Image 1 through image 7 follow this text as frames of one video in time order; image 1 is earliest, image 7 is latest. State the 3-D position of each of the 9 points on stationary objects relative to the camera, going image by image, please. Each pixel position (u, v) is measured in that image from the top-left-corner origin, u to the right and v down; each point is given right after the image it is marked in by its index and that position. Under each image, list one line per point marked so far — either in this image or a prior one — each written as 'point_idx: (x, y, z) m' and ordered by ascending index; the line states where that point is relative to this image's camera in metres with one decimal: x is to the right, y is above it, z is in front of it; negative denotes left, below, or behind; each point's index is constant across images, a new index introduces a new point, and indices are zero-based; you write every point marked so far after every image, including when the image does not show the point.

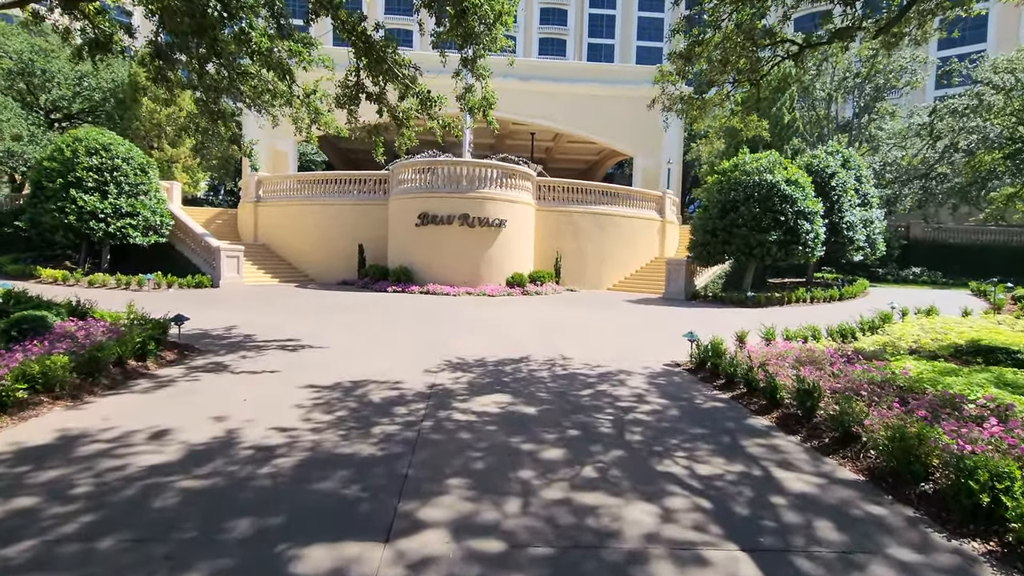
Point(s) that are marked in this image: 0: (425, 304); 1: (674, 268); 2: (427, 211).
0: (-2.2, -0.4, +13.7) m
1: (+5.3, +0.6, +17.3) m
2: (-2.8, +2.6, +17.4) m
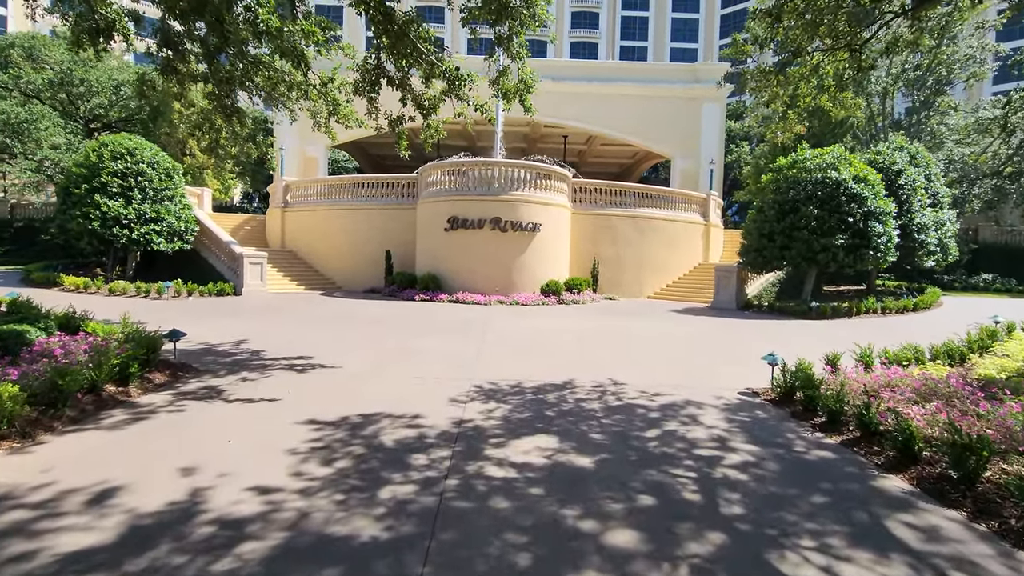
0: (-1.4, -0.6, +12.7) m
1: (+6.4, +0.3, +15.8) m
2: (-1.7, +2.3, +16.5) m
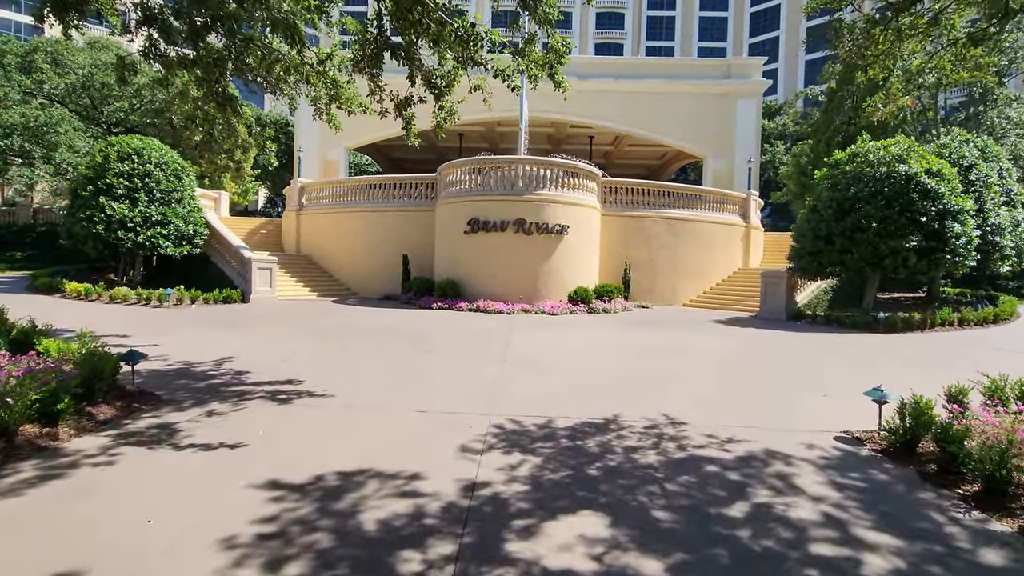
0: (-0.8, -0.8, +11.5) m
1: (+7.1, +0.1, +14.3) m
2: (-1.0, +2.1, +15.3) m
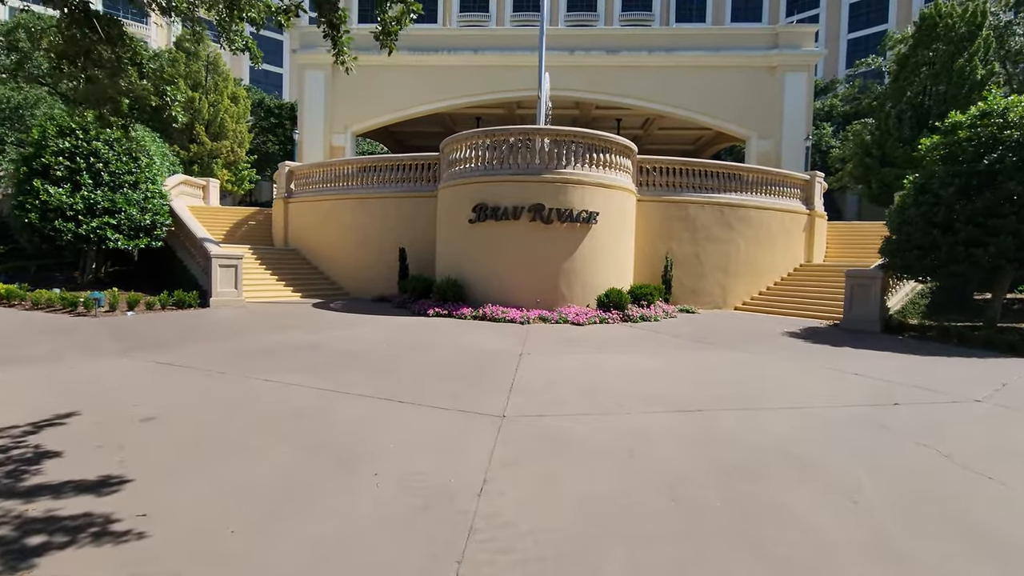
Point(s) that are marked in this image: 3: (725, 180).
0: (-0.6, -0.9, +8.7) m
1: (+7.4, +0.1, +11.2) m
2: (-0.6, +2.1, +12.5) m
3: (+6.2, +3.1, +15.2) m
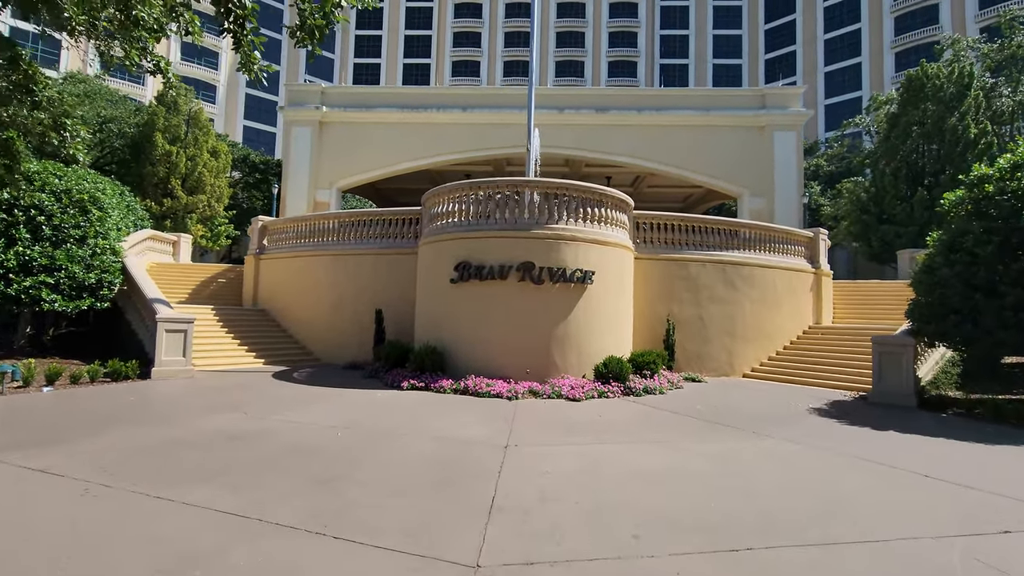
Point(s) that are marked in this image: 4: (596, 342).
0: (-0.8, -1.9, +7.2) m
1: (+7.2, -1.2, +9.9) m
2: (-0.9, +0.6, +11.3) m
3: (+5.8, +1.4, +14.2) m
4: (+1.8, -1.2, +11.3) m
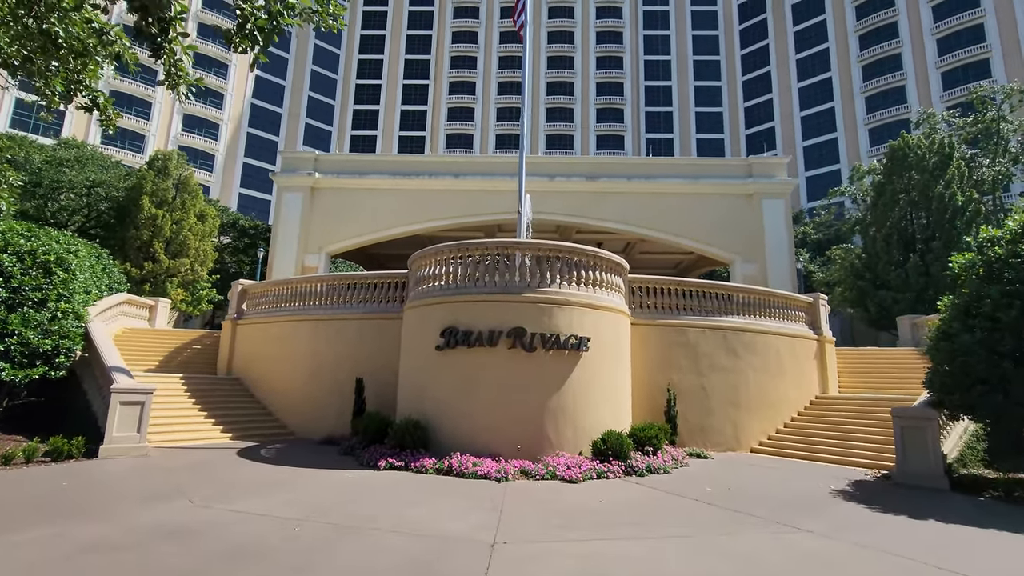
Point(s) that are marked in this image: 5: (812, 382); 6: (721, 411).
0: (-1.0, -2.7, +6.2) m
1: (+7.0, -2.4, +9.1) m
2: (-1.1, -0.7, +10.6) m
3: (+5.6, -0.4, +13.7) m
4: (+1.6, -2.5, +10.4) m
5: (+8.4, -2.6, +14.7) m
6: (+5.1, -3.0, +12.9) m
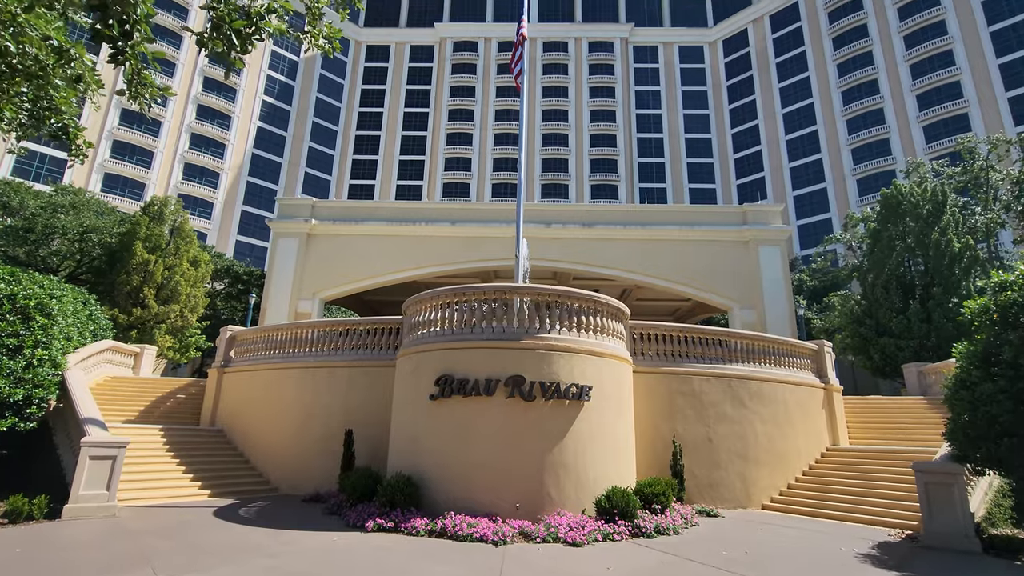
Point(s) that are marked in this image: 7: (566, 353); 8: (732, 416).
0: (-1.0, -3.2, +5.6) m
1: (+6.9, -3.2, +8.6) m
2: (-1.1, -1.6, +10.1) m
3: (+5.5, -1.5, +13.3) m
4: (+1.6, -3.4, +9.8) m
5: (+8.4, -3.9, +14.1) m
6: (+5.1, -4.1, +12.2) m
7: (+1.0, -1.3, +10.1) m
8: (+5.3, -3.1, +12.6) m
